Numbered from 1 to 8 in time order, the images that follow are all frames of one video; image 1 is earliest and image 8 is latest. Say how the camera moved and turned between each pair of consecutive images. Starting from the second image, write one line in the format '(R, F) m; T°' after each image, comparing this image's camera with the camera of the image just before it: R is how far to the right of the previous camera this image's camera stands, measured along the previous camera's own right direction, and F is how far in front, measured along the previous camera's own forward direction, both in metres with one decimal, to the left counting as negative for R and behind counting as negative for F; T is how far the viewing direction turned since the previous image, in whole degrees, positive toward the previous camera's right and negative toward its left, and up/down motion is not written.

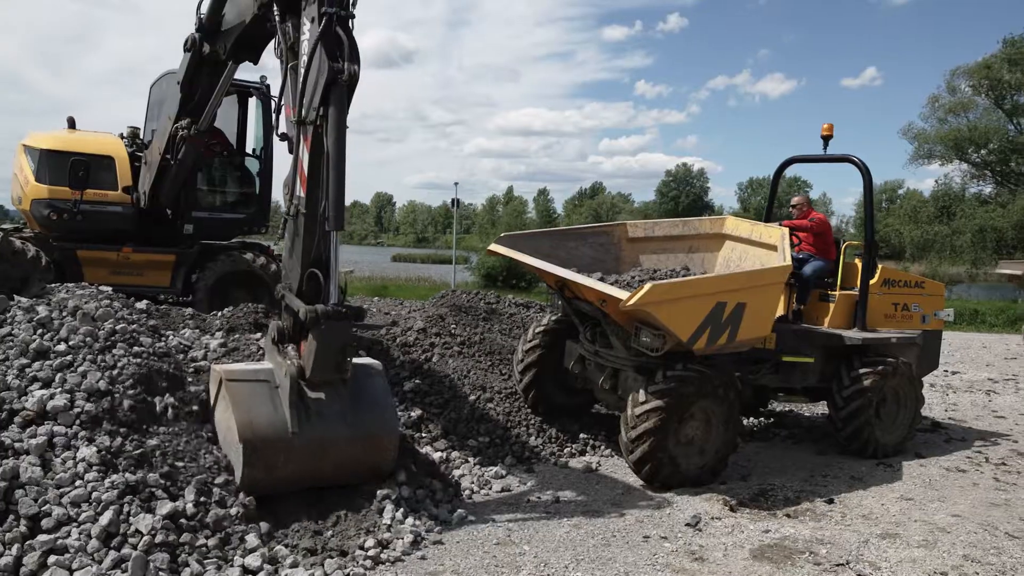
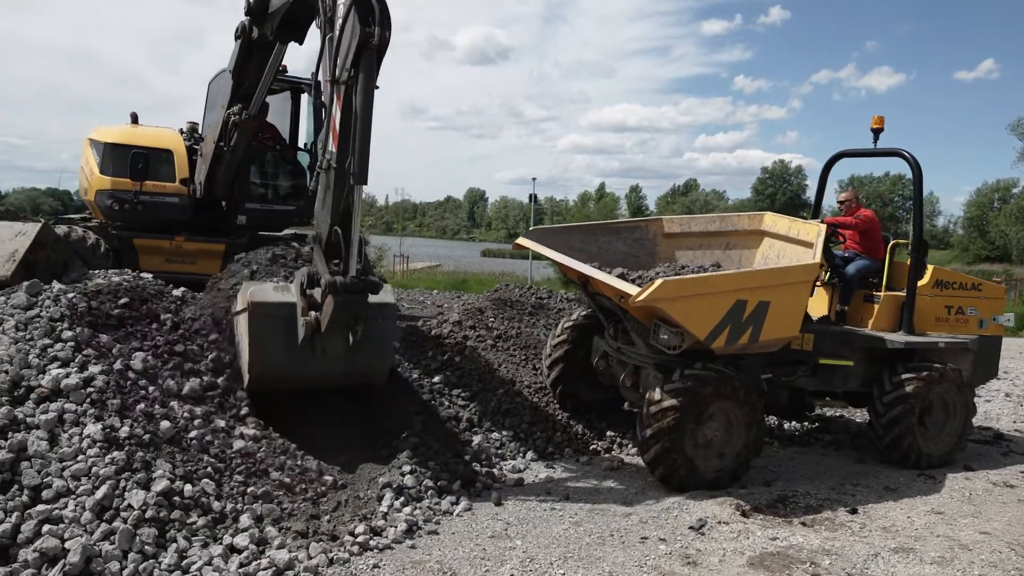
(+0.4, 0.0) m; -6°
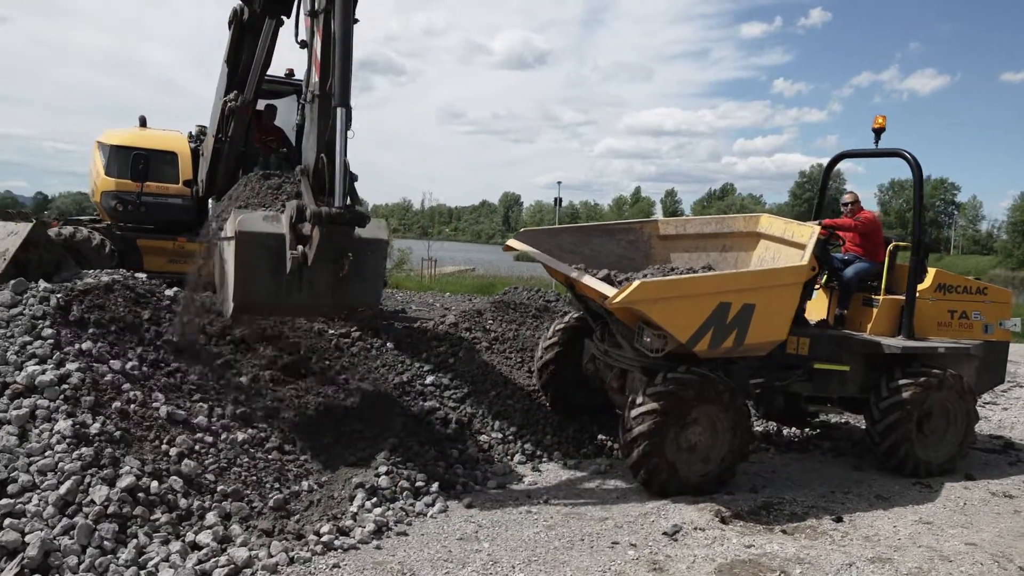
(+0.3, 0.0) m; -3°
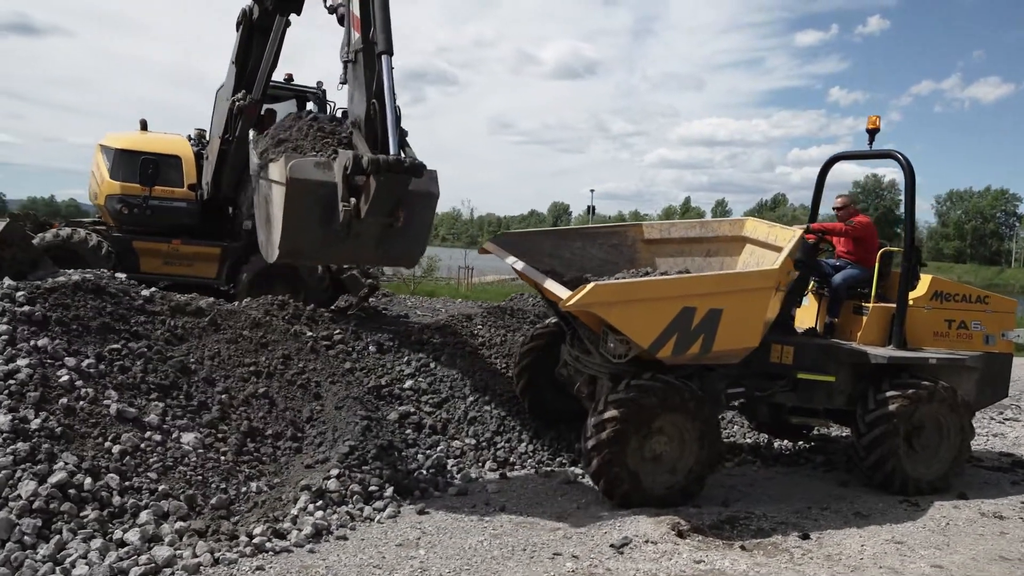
(+0.5, +0.1) m; -3°
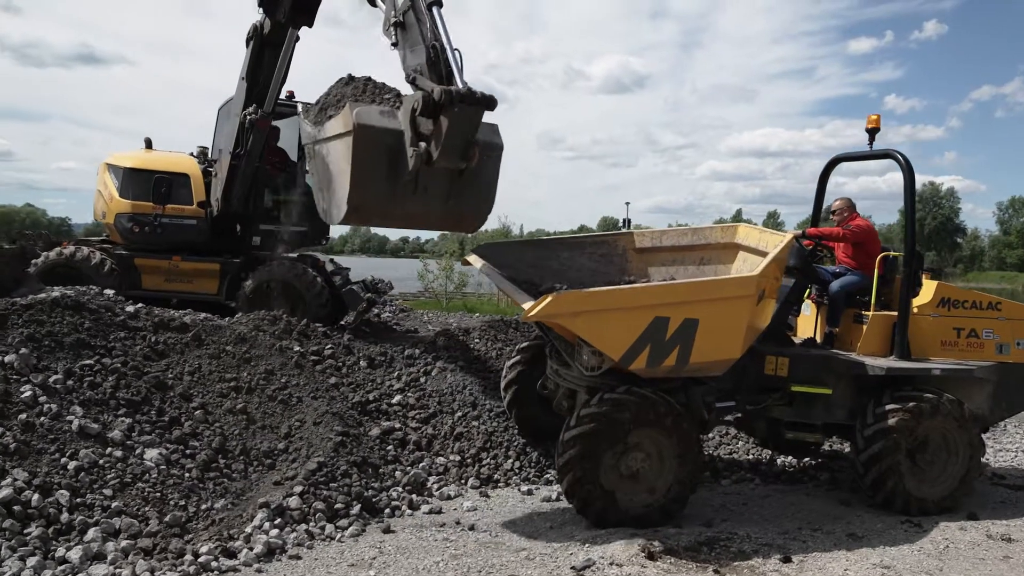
(+0.4, +0.2) m; -4°
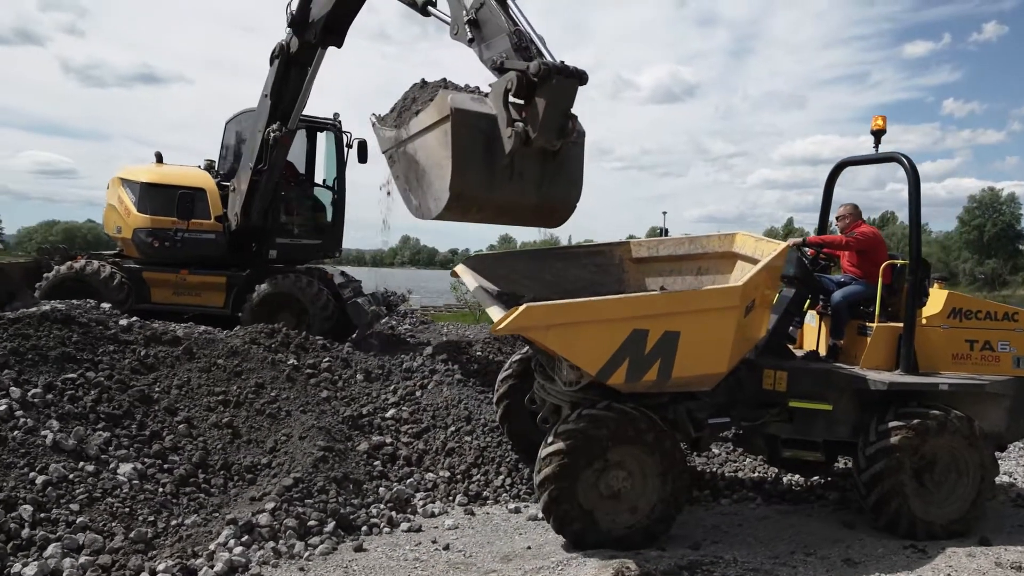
(+0.4, +0.1) m; -3°
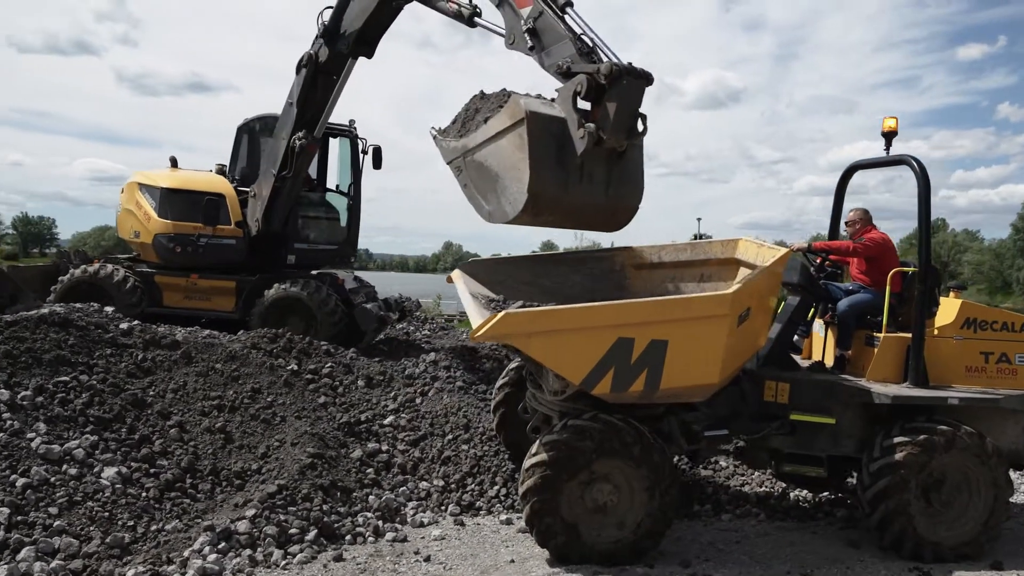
(+0.3, +0.1) m; -3°
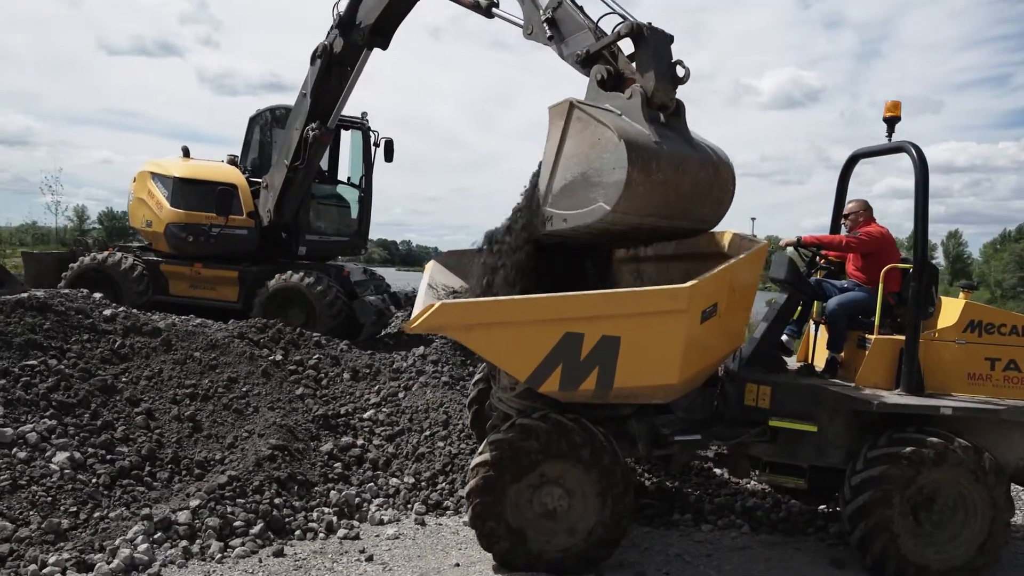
(+0.5, +0.2) m; -5°
